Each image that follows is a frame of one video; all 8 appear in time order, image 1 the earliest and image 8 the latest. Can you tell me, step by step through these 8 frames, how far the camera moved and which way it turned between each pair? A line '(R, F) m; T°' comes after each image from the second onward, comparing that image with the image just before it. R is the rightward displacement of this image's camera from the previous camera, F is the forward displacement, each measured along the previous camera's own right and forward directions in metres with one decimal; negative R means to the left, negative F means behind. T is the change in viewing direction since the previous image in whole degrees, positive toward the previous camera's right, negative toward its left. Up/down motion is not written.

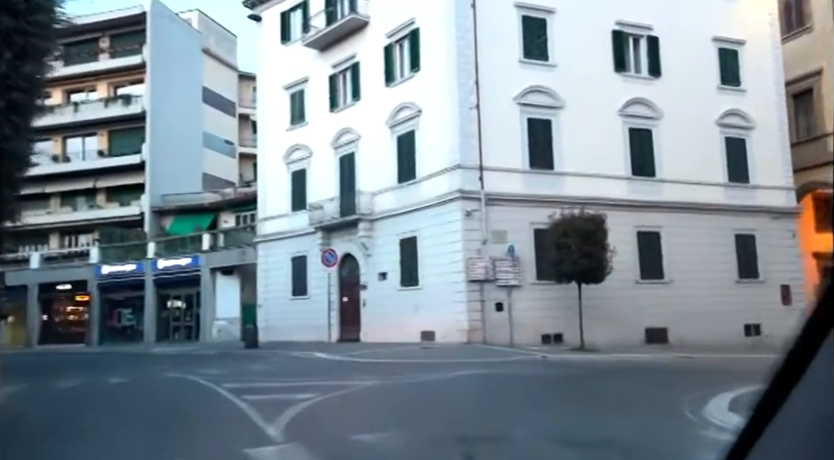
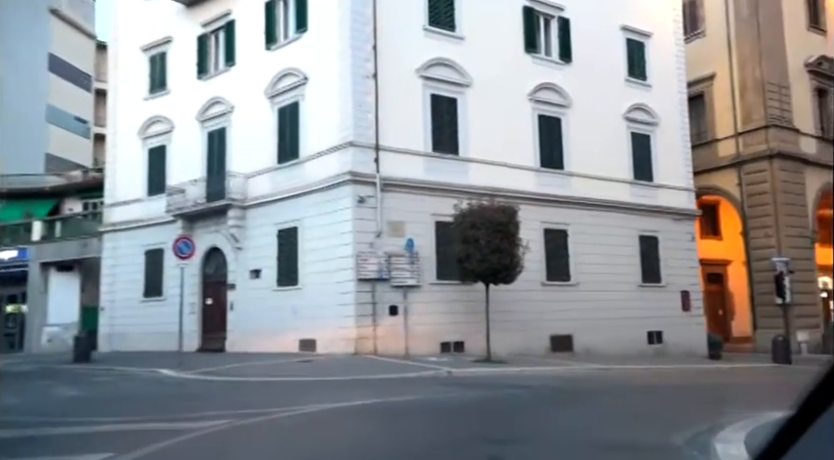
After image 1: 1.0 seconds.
(+0.1, +2.7) m; +9°
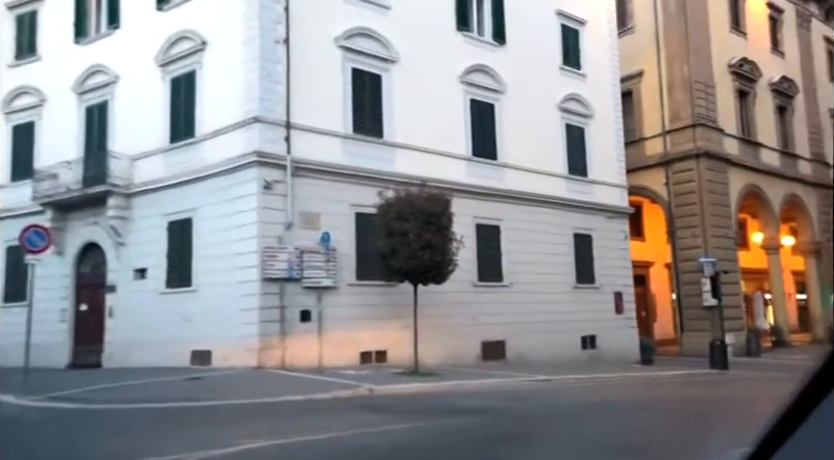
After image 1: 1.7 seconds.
(+0.1, +2.0) m; +6°
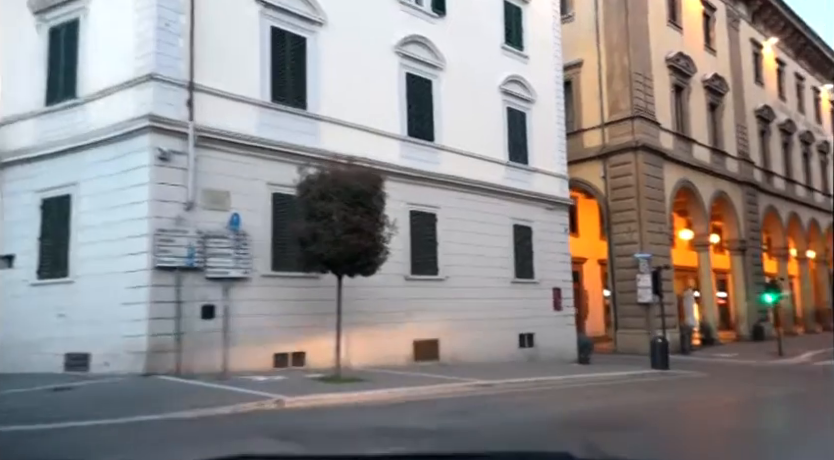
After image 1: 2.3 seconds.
(+0.1, +1.7) m; +6°
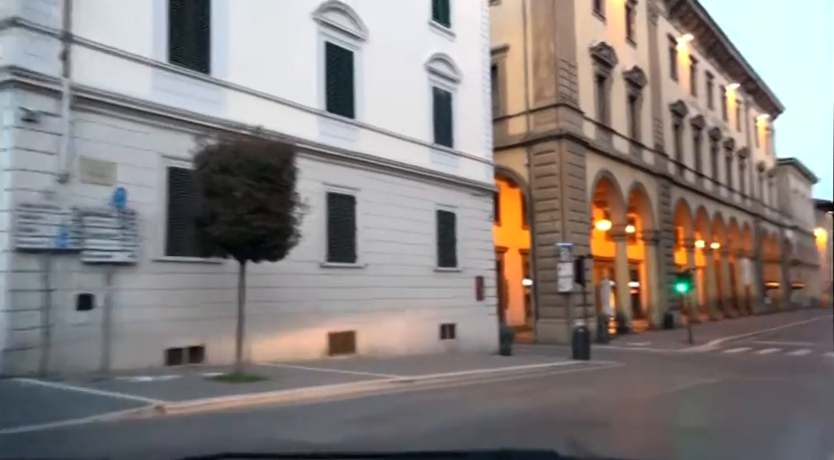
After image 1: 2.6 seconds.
(+0.1, +1.1) m; +6°
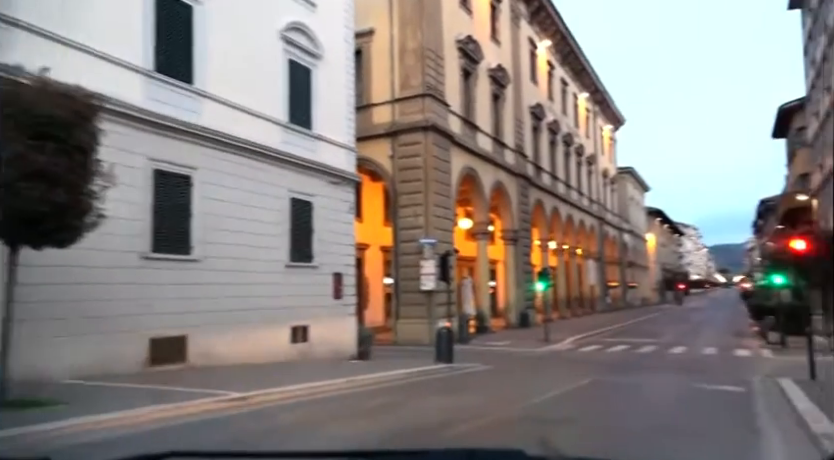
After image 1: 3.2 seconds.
(+0.2, +1.8) m; +11°
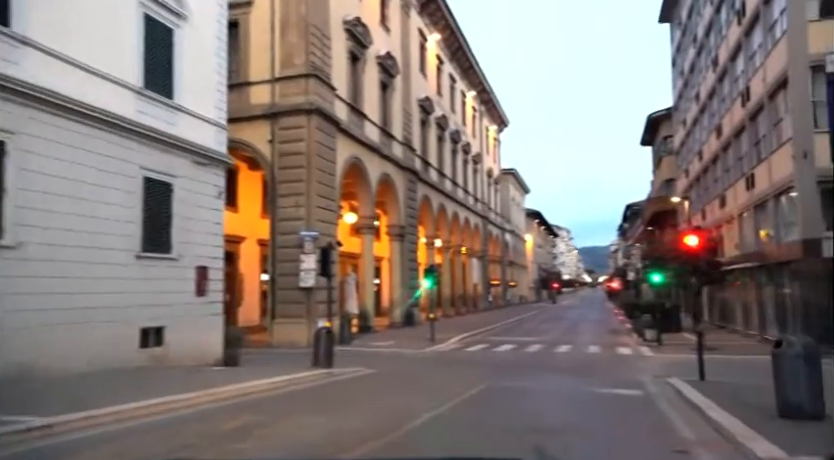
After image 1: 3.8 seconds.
(+0.2, +1.8) m; +9°
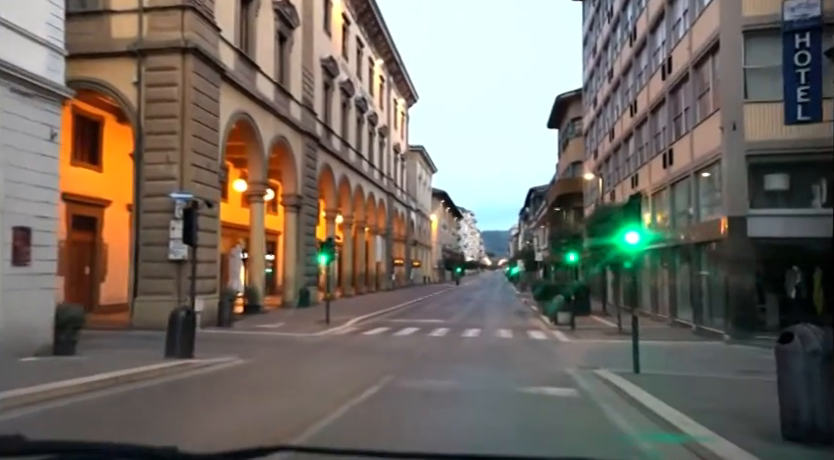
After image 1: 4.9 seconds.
(+0.4, +3.3) m; +8°
